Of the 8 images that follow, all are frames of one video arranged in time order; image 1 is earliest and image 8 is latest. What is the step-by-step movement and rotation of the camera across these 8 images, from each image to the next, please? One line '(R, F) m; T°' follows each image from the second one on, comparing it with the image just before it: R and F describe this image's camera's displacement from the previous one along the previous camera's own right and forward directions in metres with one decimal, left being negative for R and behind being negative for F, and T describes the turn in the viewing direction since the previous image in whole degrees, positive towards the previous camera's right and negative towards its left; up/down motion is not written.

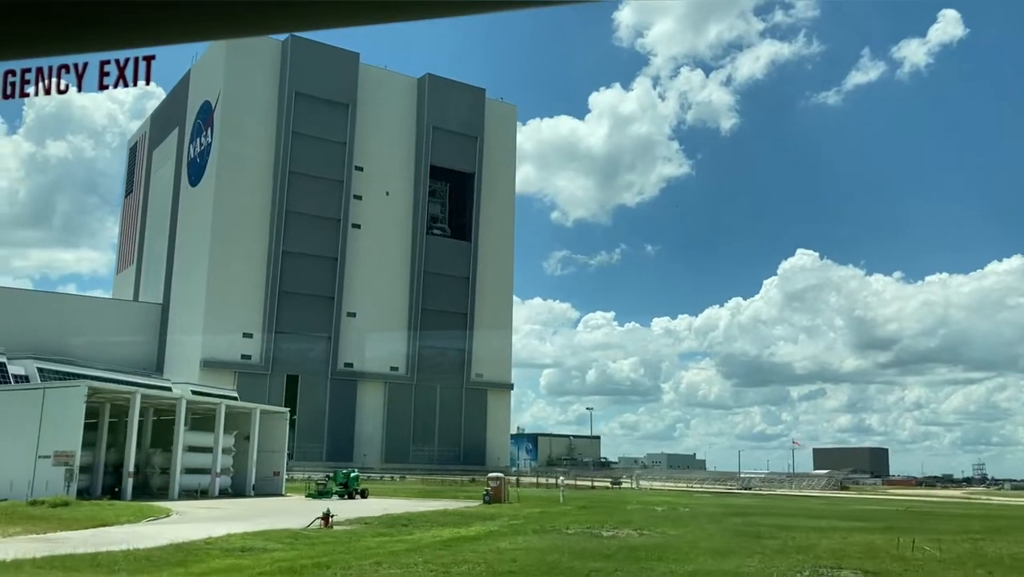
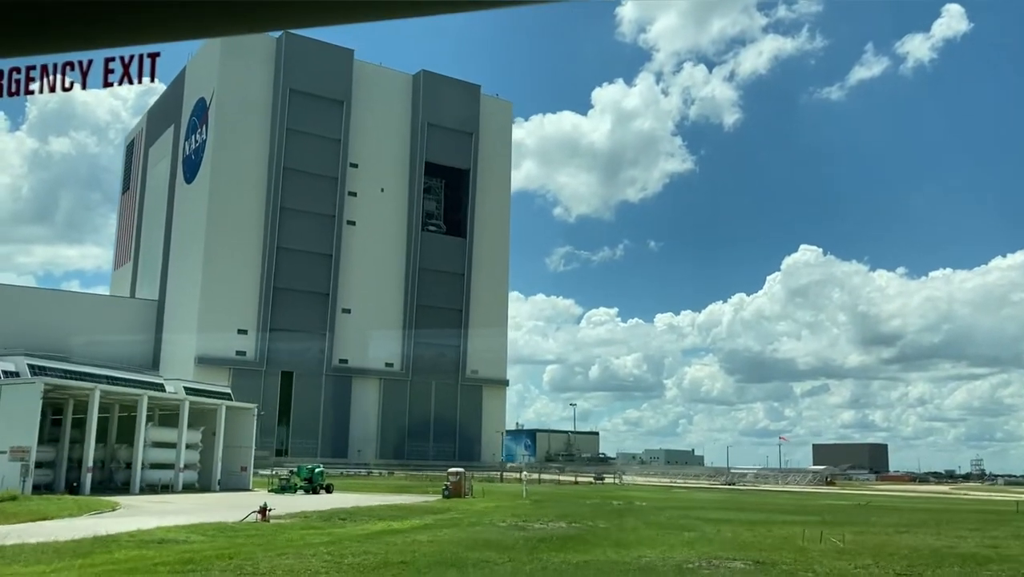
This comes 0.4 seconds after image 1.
(+0.4, -0.1) m; 0°
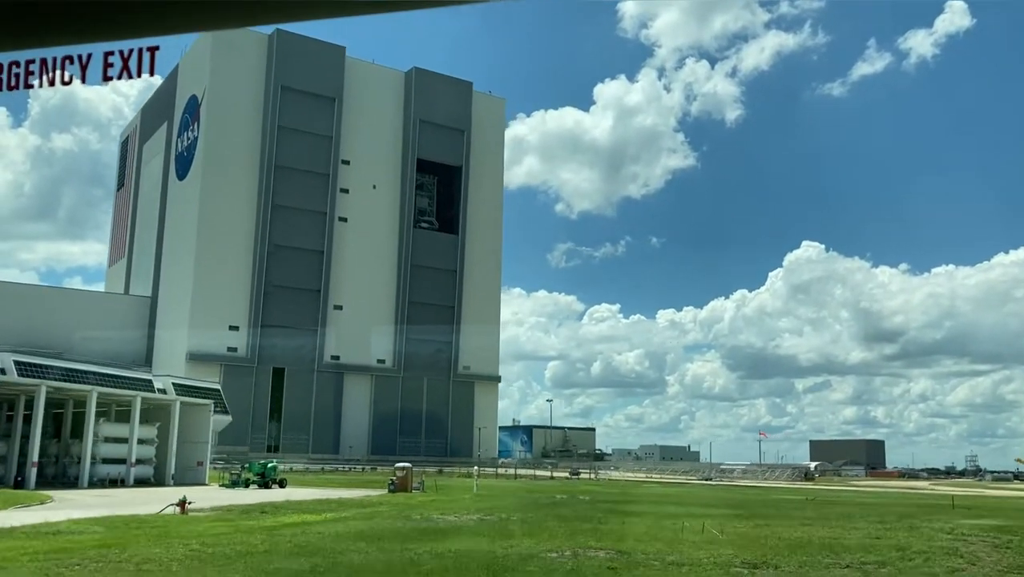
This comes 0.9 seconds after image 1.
(+0.5, -0.1) m; 0°
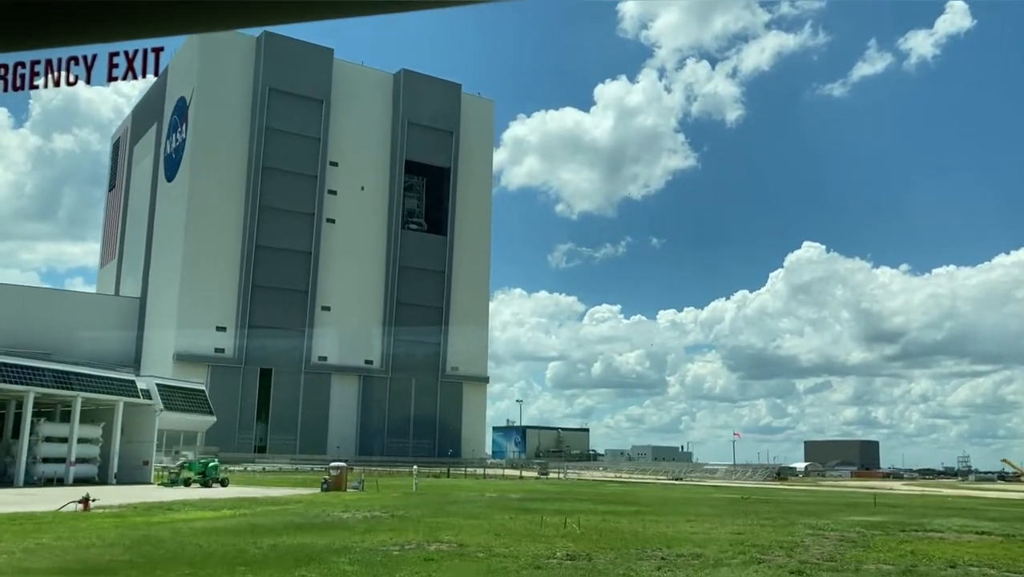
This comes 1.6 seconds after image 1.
(+0.6, -0.1) m; 0°
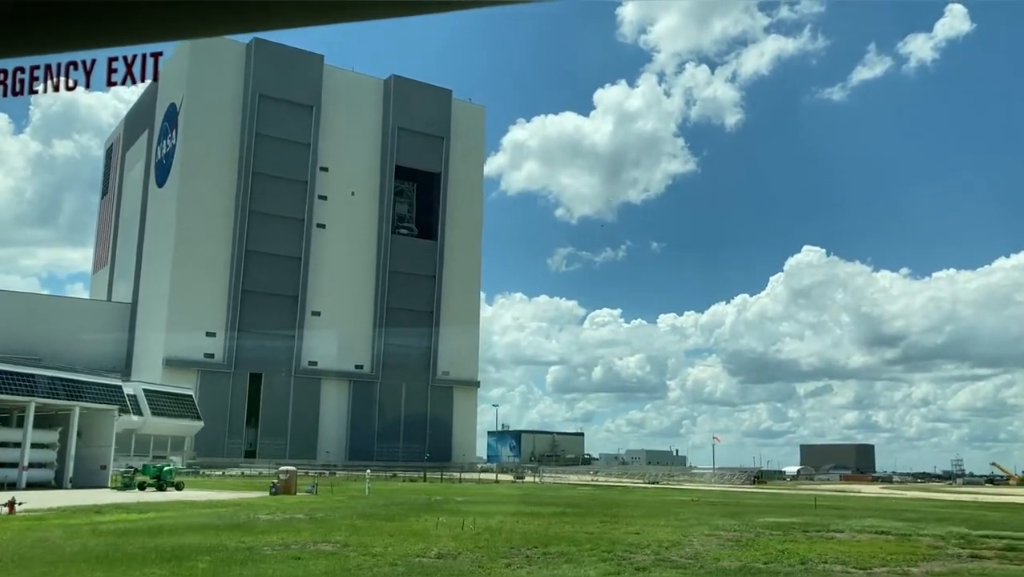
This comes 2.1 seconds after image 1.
(+0.5, -0.1) m; 0°
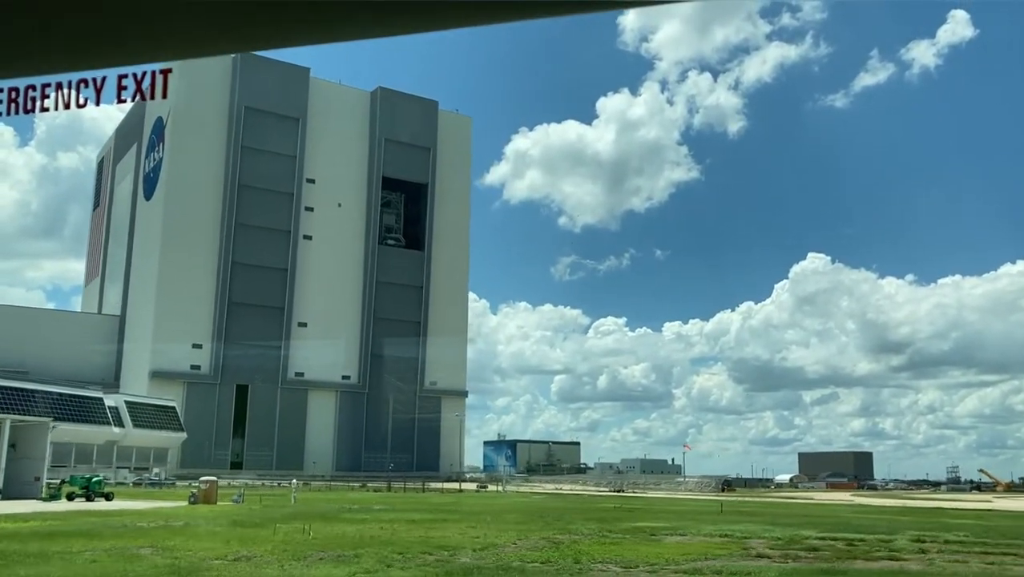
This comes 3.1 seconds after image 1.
(+0.8, -0.2) m; 0°
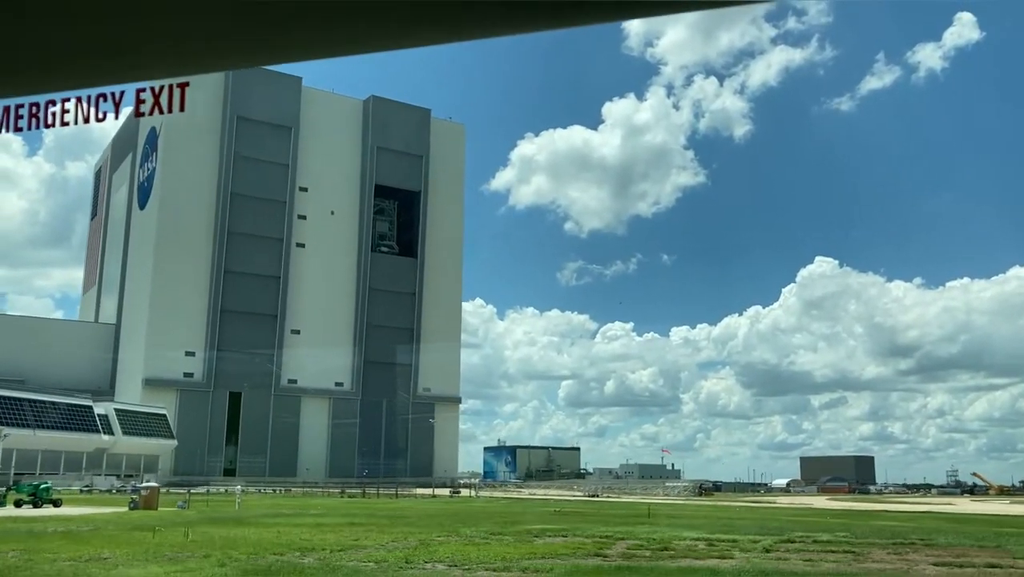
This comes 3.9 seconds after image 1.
(+0.6, -0.2) m; 0°
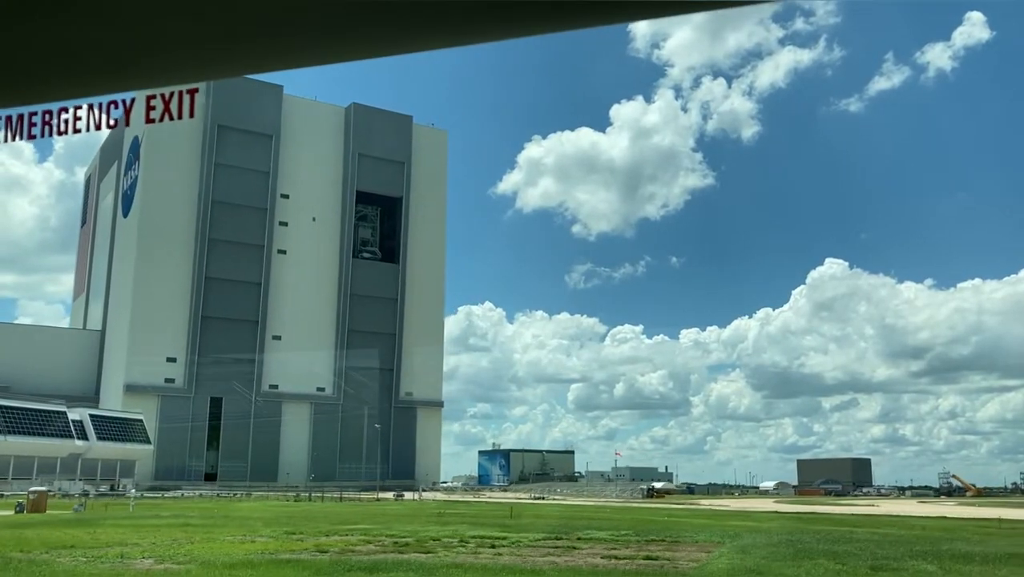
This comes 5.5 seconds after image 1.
(+1.3, -0.3) m; -1°
